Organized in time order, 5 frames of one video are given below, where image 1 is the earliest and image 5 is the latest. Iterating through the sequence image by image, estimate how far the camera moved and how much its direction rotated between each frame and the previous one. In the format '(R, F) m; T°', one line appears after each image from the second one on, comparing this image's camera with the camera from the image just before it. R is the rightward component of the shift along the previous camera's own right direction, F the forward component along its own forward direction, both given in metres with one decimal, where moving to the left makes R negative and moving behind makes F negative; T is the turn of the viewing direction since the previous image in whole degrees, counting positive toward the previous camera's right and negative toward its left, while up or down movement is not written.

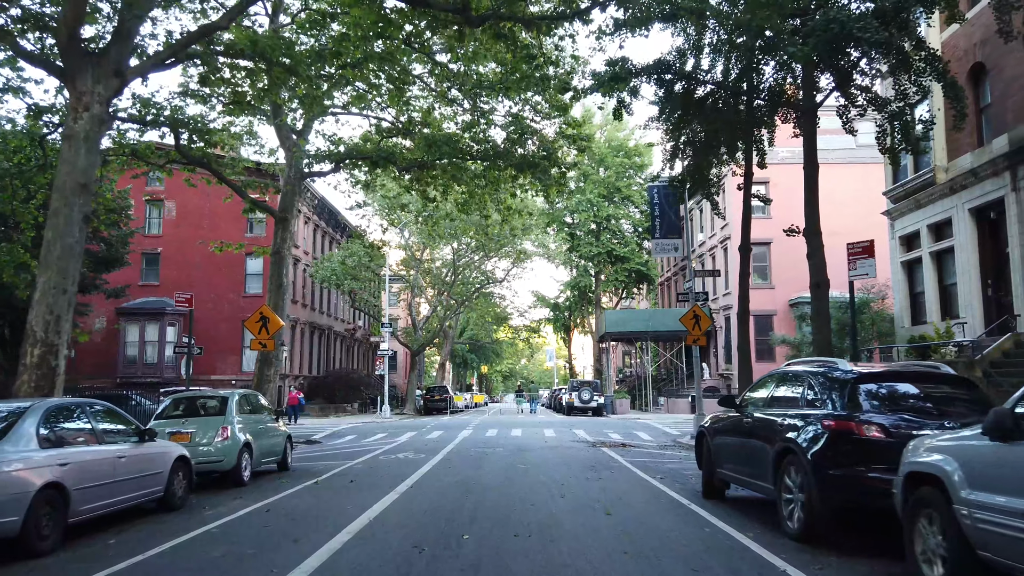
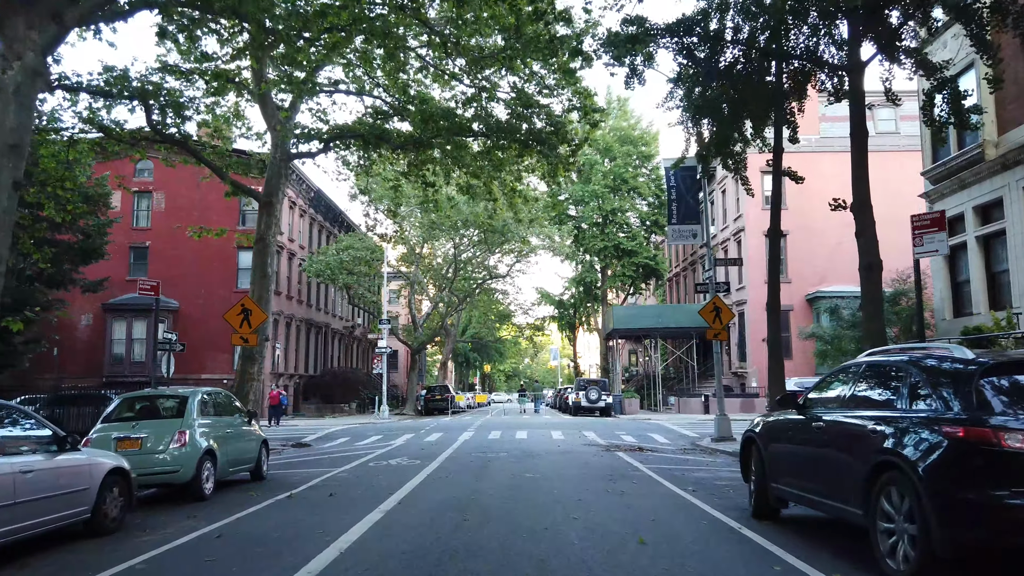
(-0.1, +1.7) m; 0°
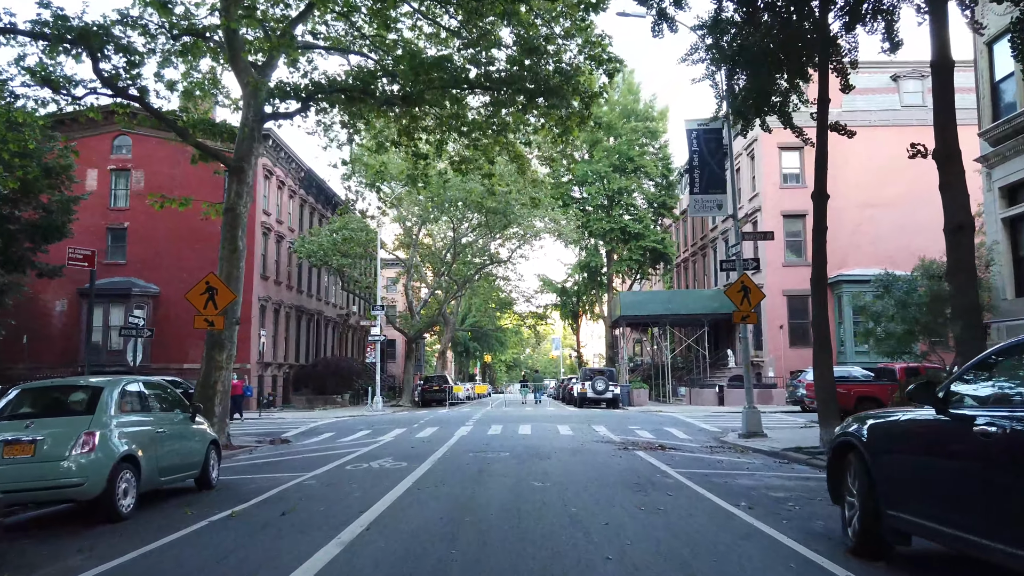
(0.0, +2.2) m; 0°
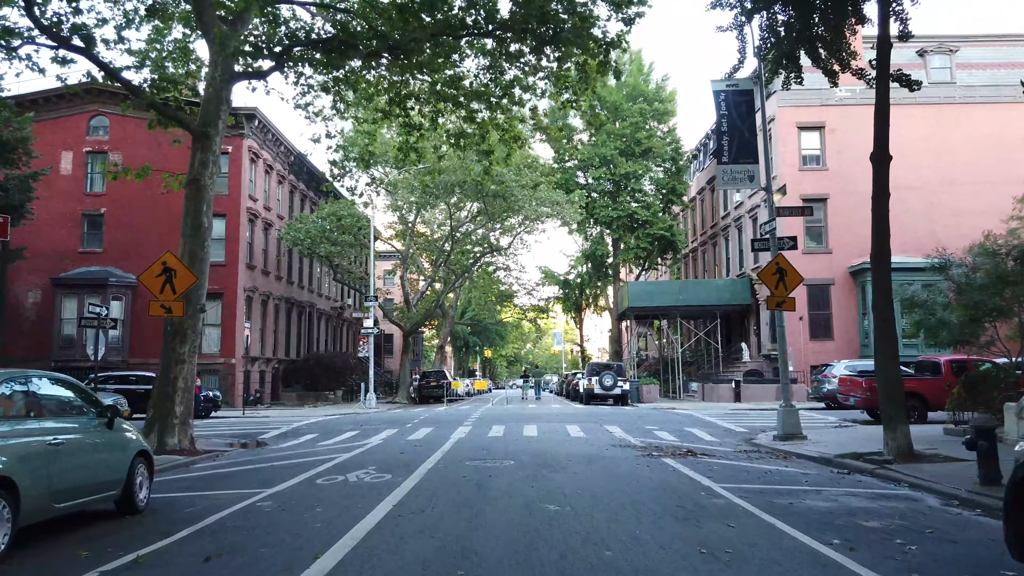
(-0.1, +2.1) m; 0°
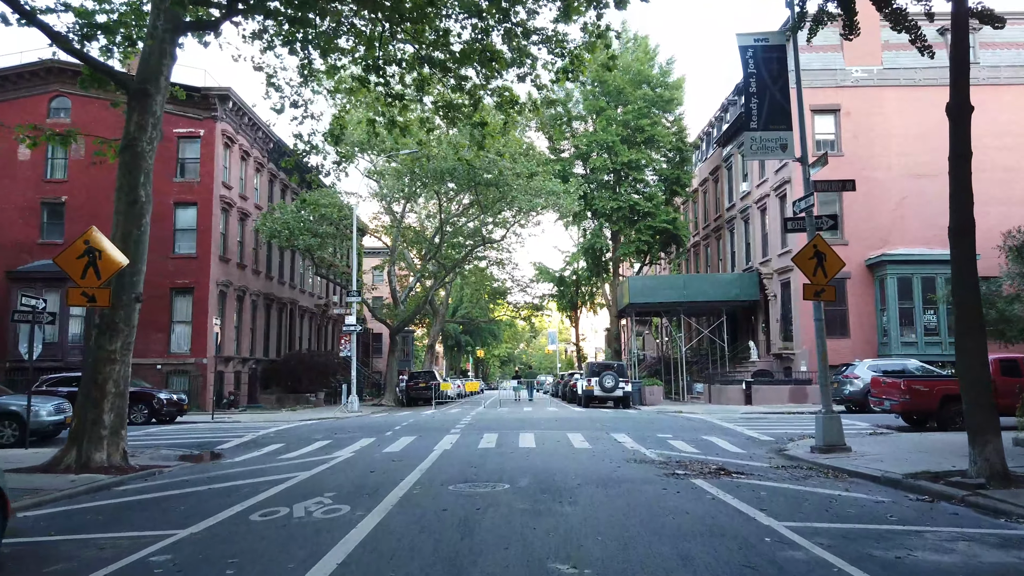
(0.0, +2.2) m; +1°
